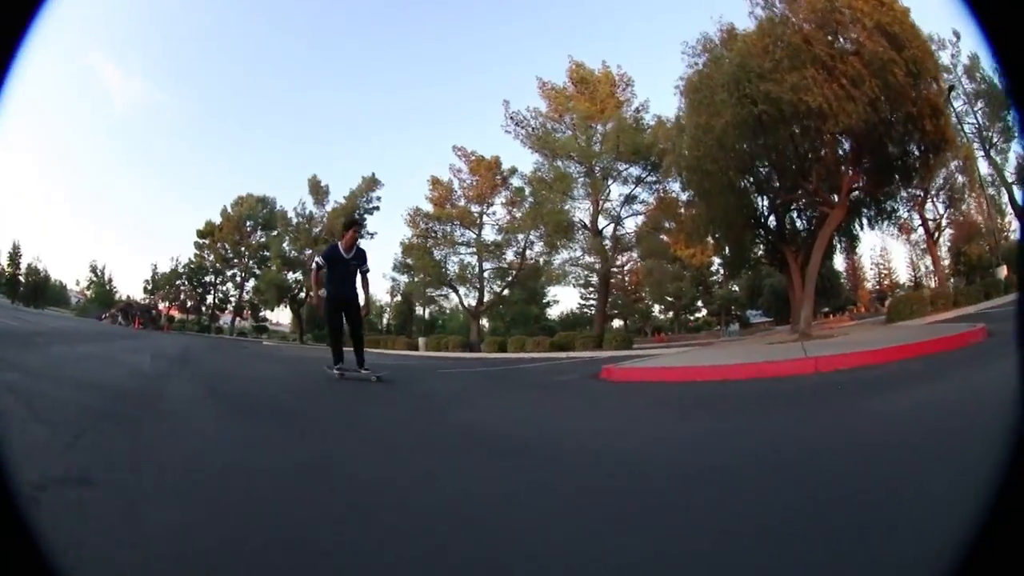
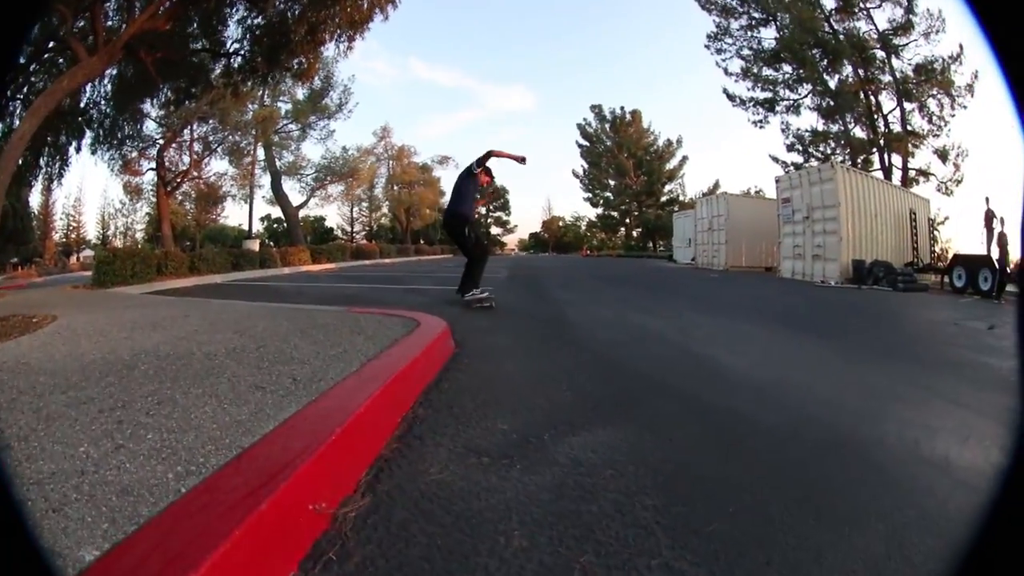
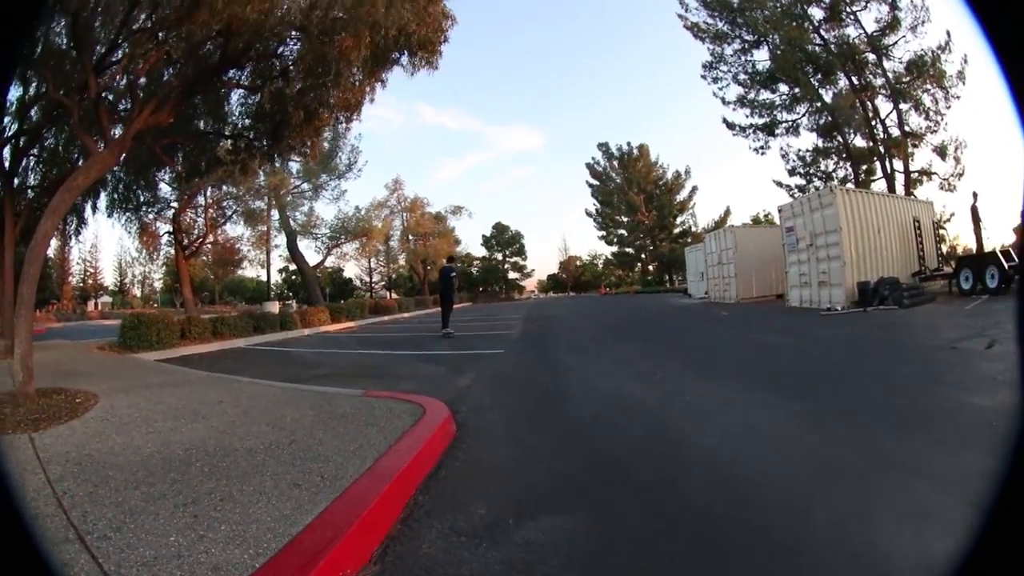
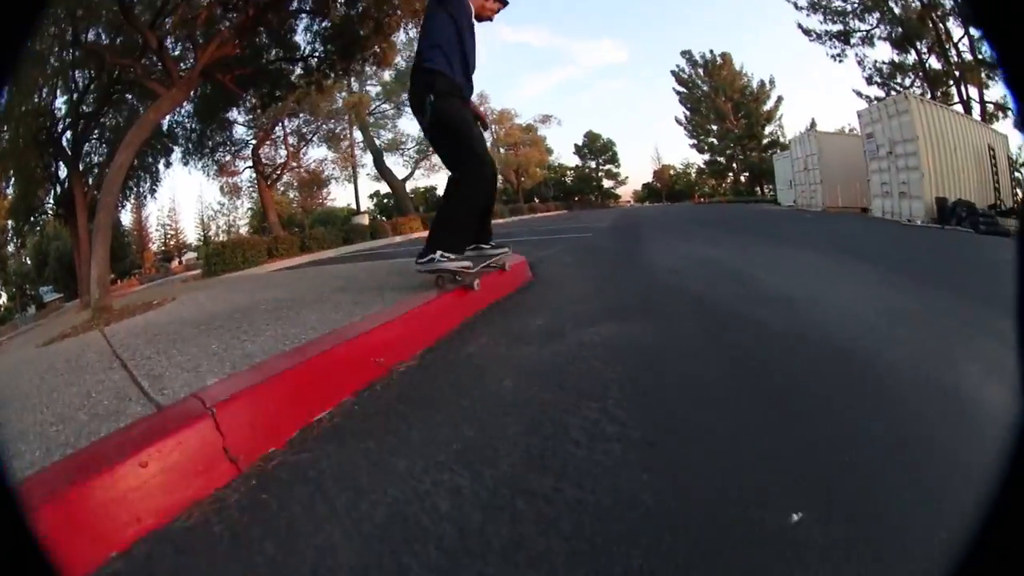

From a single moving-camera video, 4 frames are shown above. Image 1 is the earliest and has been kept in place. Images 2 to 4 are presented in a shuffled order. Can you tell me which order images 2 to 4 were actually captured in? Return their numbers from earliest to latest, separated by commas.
4, 2, 3
